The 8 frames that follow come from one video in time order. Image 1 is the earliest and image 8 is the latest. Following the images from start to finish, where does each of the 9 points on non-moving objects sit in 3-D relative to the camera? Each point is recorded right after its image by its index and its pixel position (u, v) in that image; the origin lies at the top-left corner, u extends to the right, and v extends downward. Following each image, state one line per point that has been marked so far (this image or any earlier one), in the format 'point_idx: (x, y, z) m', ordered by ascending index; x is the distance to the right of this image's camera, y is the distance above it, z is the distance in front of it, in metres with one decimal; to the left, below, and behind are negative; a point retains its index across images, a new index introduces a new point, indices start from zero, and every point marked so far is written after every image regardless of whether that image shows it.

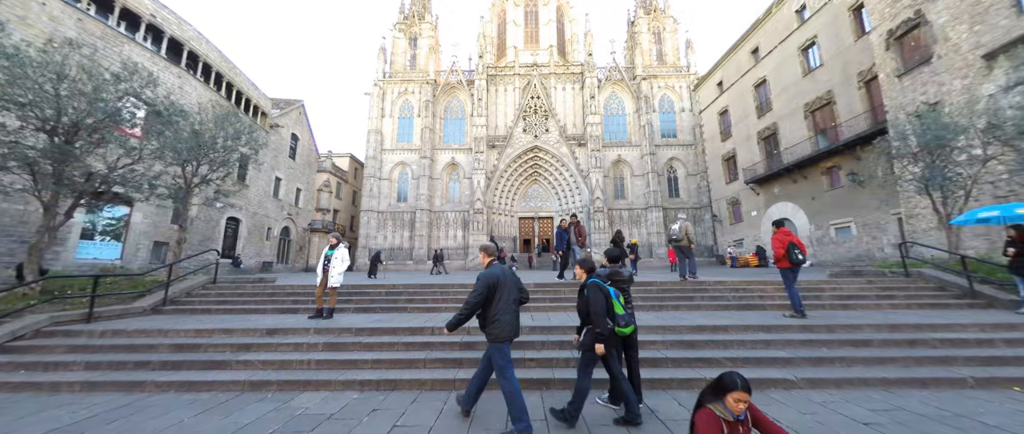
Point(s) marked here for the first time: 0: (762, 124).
0: (+14.4, +5.3, +18.1) m
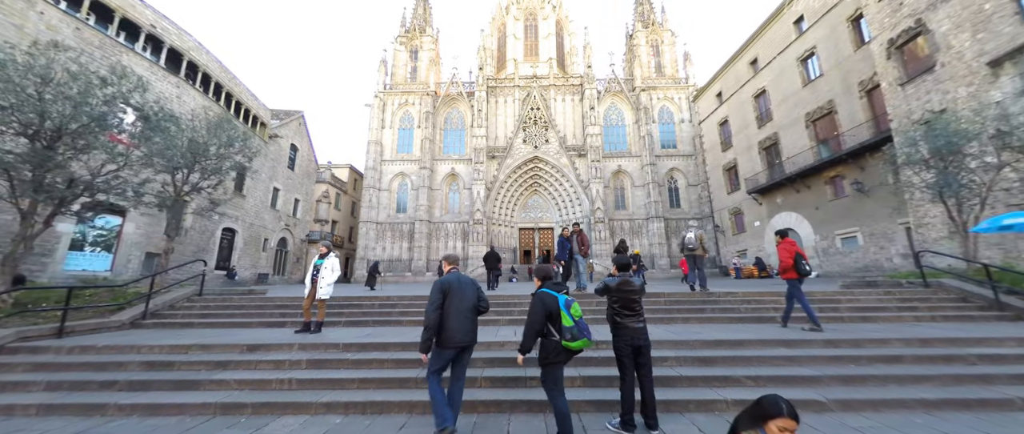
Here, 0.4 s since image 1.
0: (+14.4, +4.8, +18.1) m
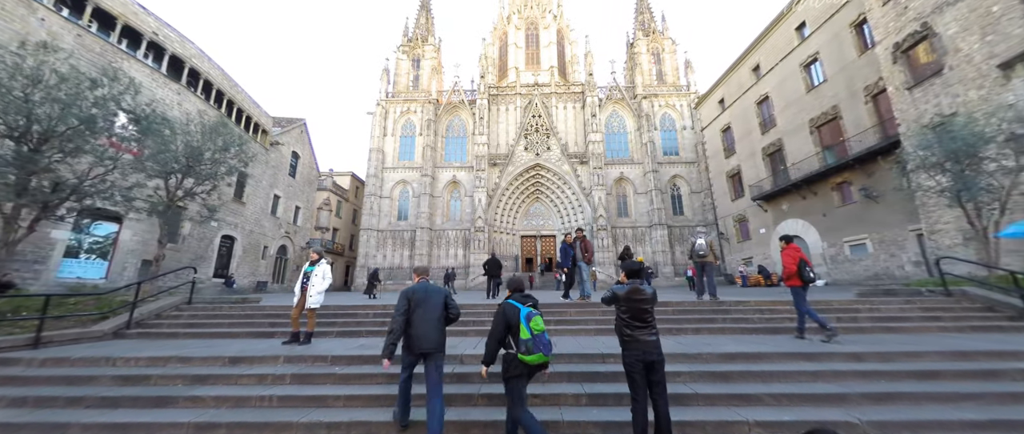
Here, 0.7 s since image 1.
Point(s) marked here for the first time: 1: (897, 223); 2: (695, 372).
0: (+14.5, +4.4, +17.9) m
1: (+15.2, -0.3, +12.4) m
2: (+2.0, -1.7, +3.4) m
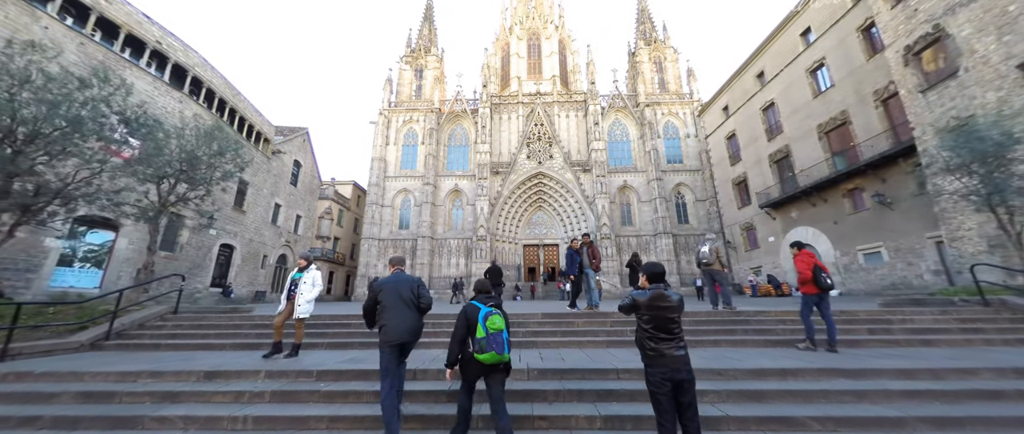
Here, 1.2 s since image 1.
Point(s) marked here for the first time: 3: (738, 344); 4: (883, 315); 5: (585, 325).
0: (+14.6, +3.9, +17.6) m
1: (+15.3, -0.5, +12.0) m
2: (+2.0, -1.7, +3.0) m
3: (+3.4, -1.9, +4.7) m
4: (+6.4, -1.7, +5.4) m
5: (+1.5, -2.2, +6.4) m
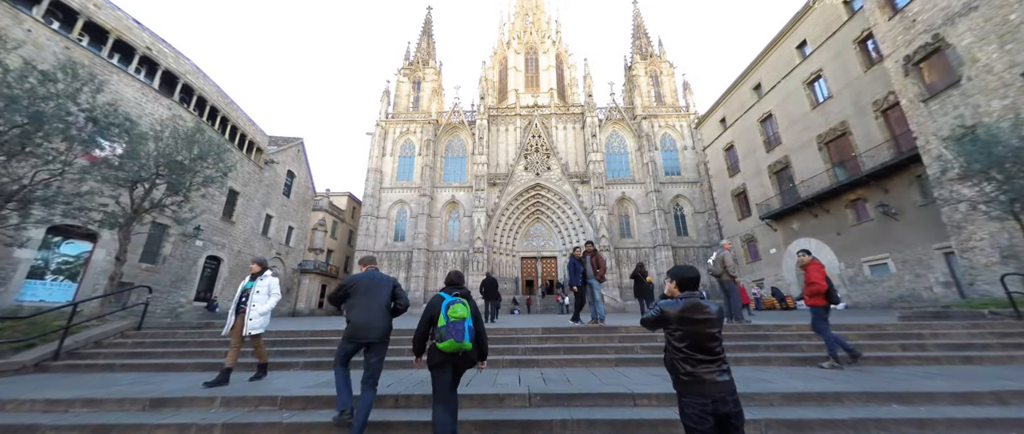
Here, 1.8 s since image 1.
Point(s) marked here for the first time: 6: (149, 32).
0: (+14.5, +3.3, +17.5) m
1: (+15.2, -0.9, +11.7) m
2: (+2.0, -1.7, +2.6) m
3: (+3.4, -2.0, +4.3) m
4: (+6.4, -1.8, +5.0) m
5: (+1.5, -2.3, +5.9) m
6: (-14.5, +7.4, +12.5) m
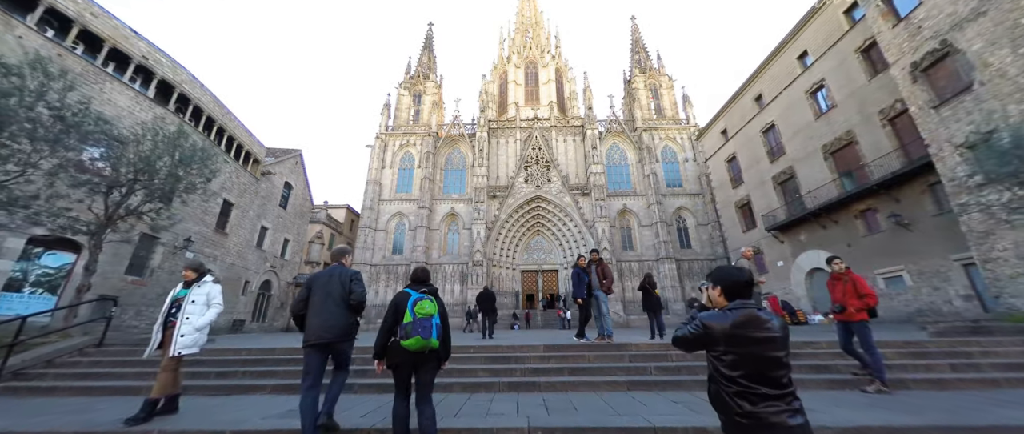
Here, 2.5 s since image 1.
0: (+14.5, +2.7, +17.2) m
1: (+15.2, -1.3, +11.2) m
2: (+2.0, -1.6, +2.1) m
3: (+3.4, -2.0, +3.8) m
4: (+6.3, -1.9, +4.5) m
5: (+1.5, -2.5, +5.4) m
6: (-14.5, +6.9, +12.4) m
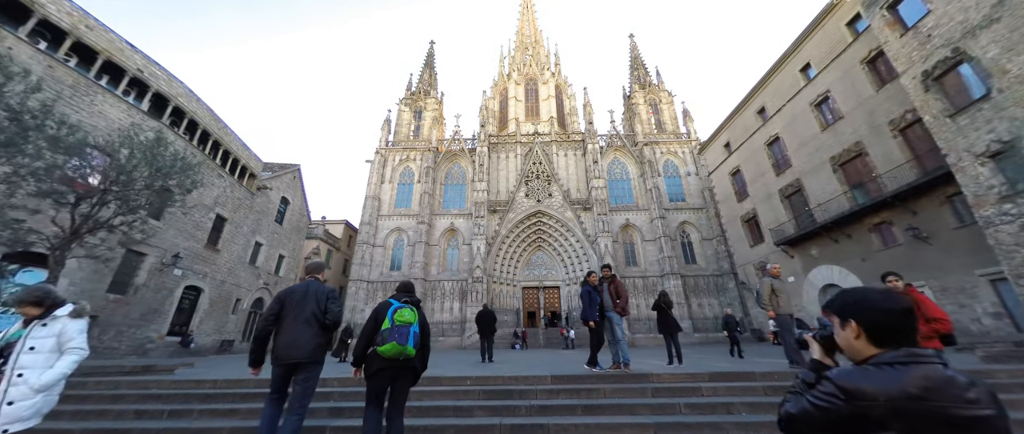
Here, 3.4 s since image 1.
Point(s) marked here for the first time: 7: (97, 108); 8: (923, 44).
0: (+14.5, +1.9, +16.8) m
1: (+15.3, -1.7, +10.6) m
2: (+2.0, -1.6, +1.5) m
3: (+3.4, -2.1, +3.2) m
4: (+6.4, -2.0, +3.9) m
5: (+1.5, -2.6, +4.8) m
6: (-14.5, +6.4, +12.3) m
7: (-14.4, +3.8, +10.9) m
8: (+13.3, +5.6, +10.2) m
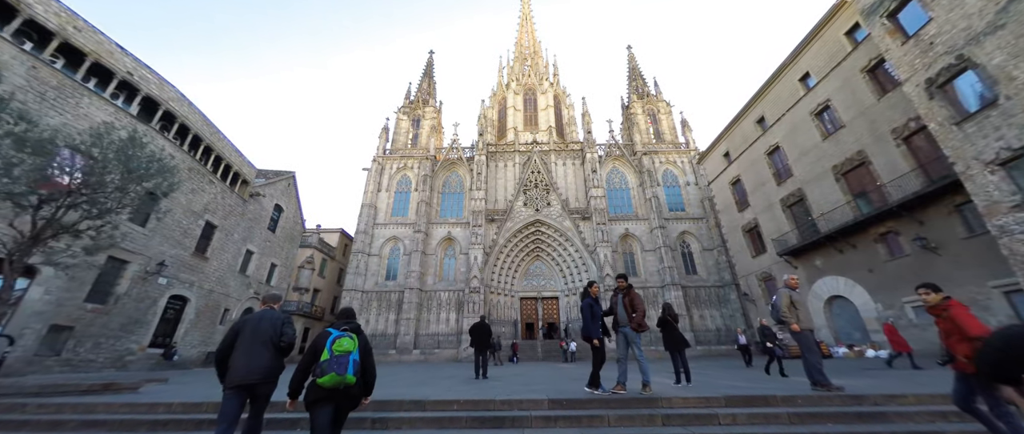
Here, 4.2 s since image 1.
0: (+14.4, +1.4, +16.6) m
1: (+15.1, -2.0, +10.3) m
2: (+2.0, -1.6, +1.1) m
3: (+3.3, -2.2, +2.8) m
4: (+6.3, -2.1, +3.5) m
5: (+1.4, -2.7, +4.3) m
6: (-14.5, +6.1, +12.1) m
7: (-14.5, +3.6, +10.6) m
8: (+13.2, +5.3, +10.1) m
